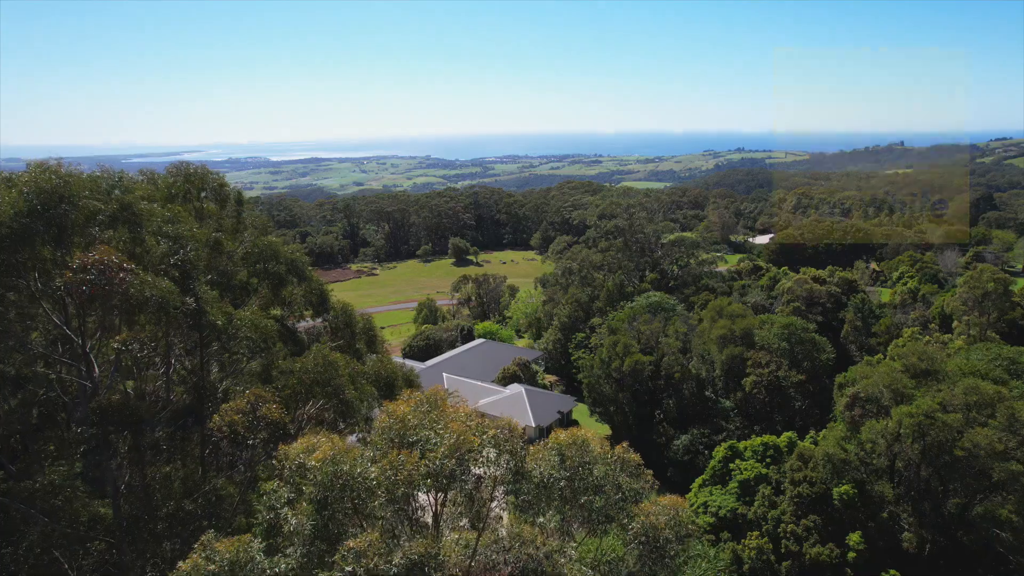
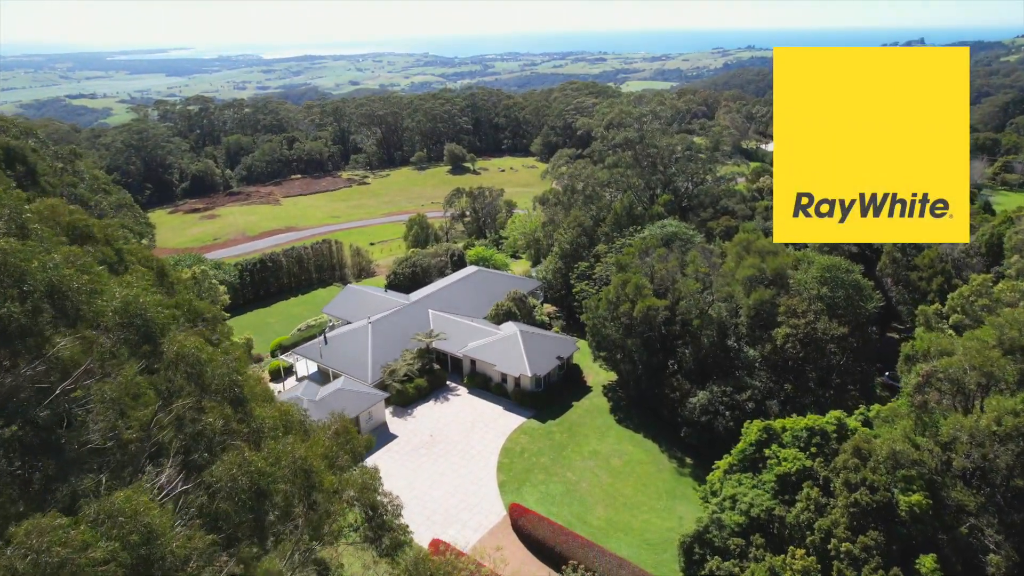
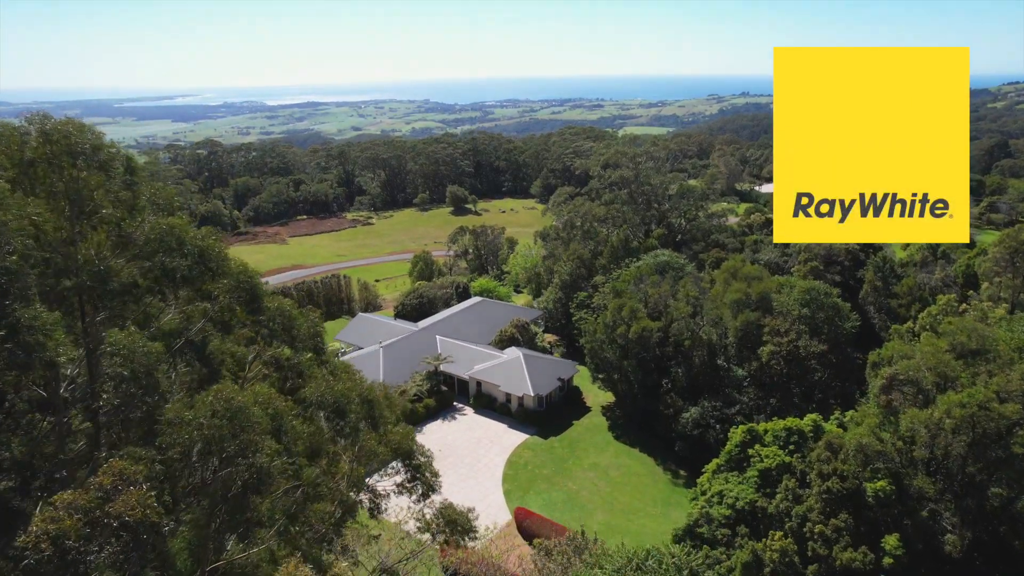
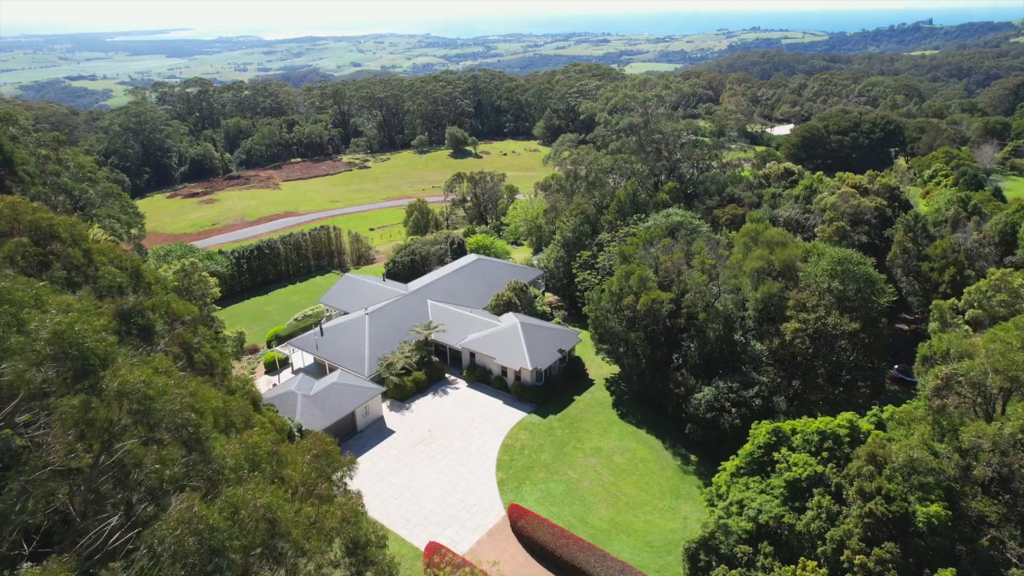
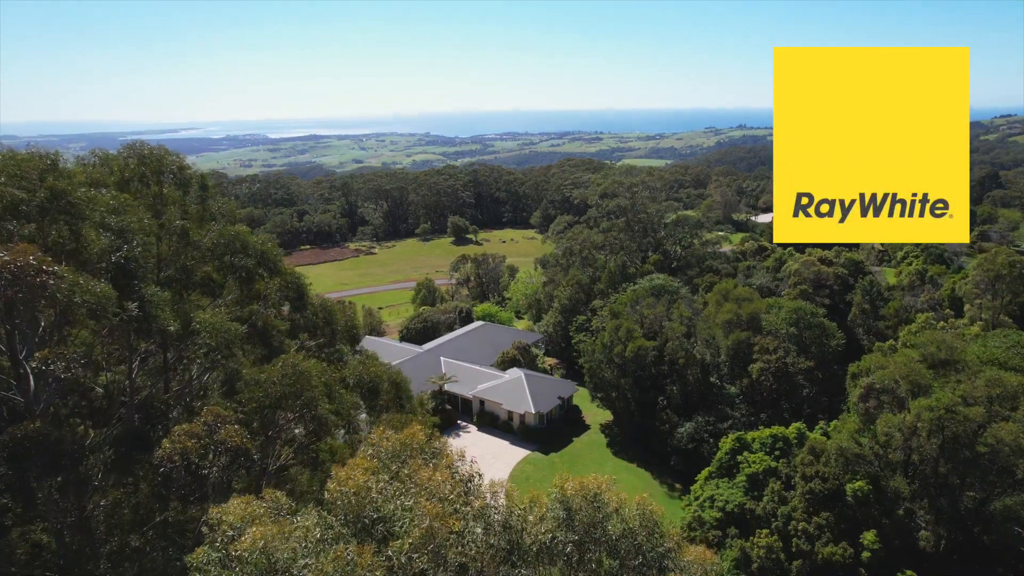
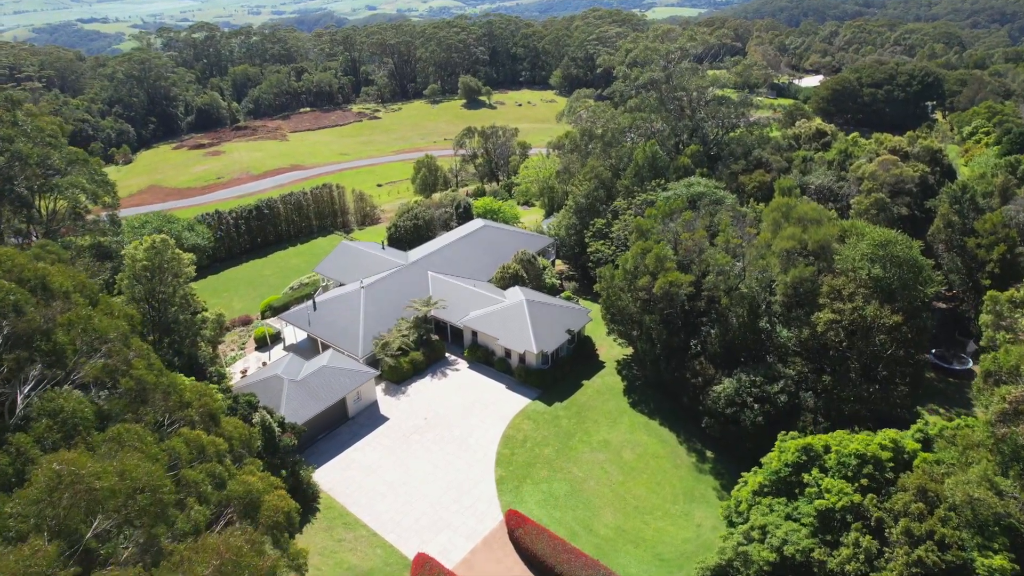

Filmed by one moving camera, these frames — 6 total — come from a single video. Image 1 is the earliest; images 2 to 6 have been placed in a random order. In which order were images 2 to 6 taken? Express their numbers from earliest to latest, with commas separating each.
5, 3, 2, 4, 6
